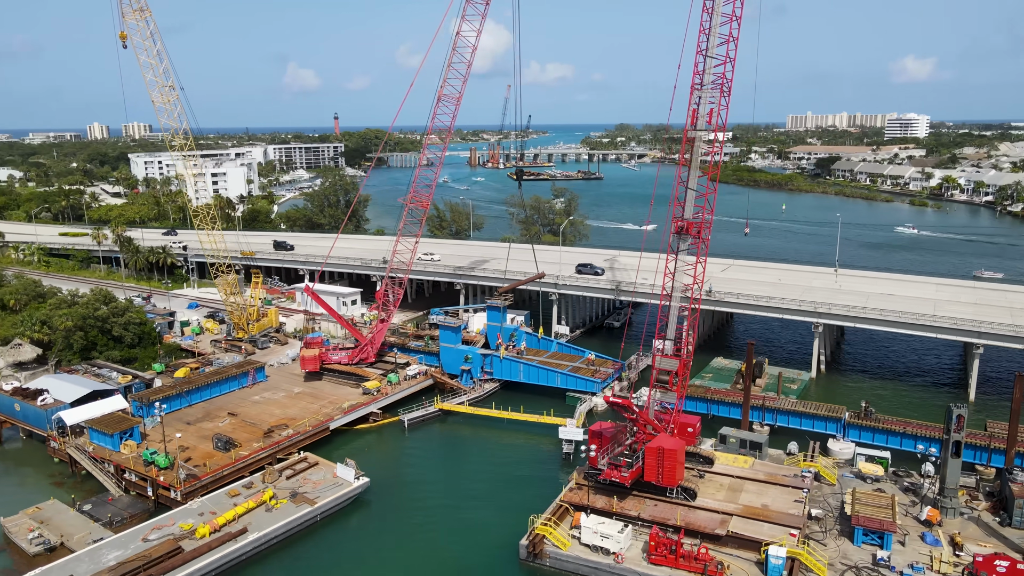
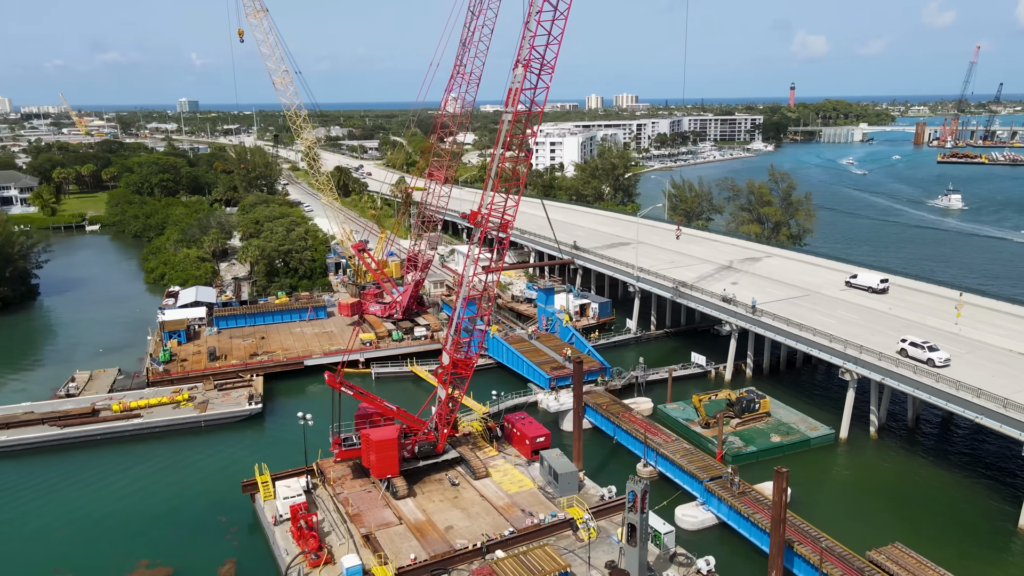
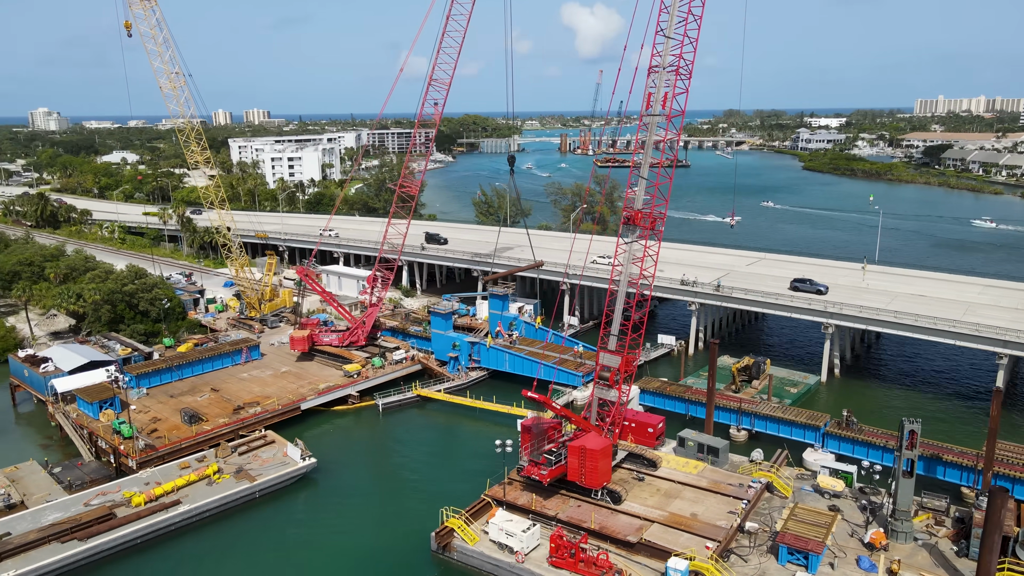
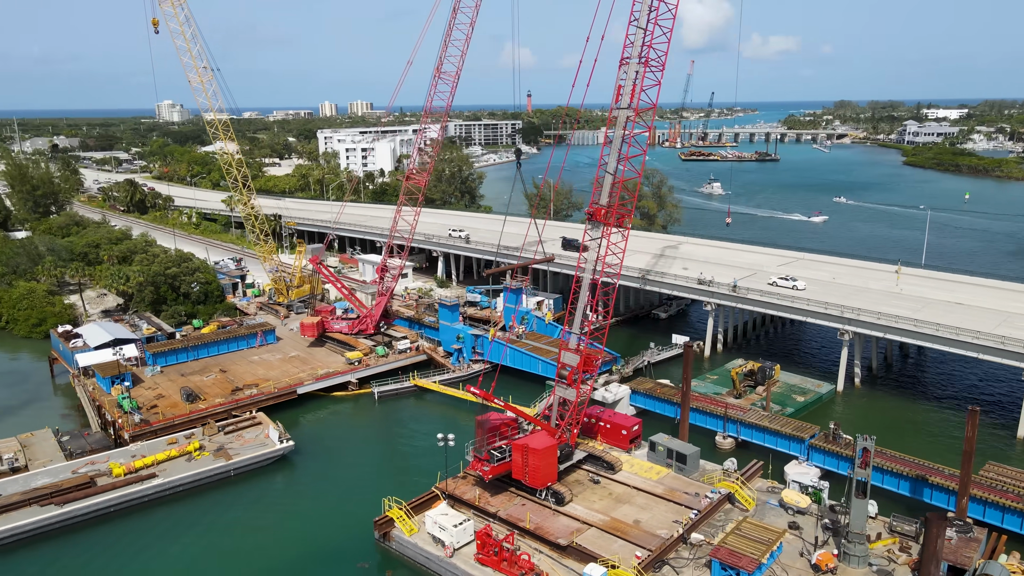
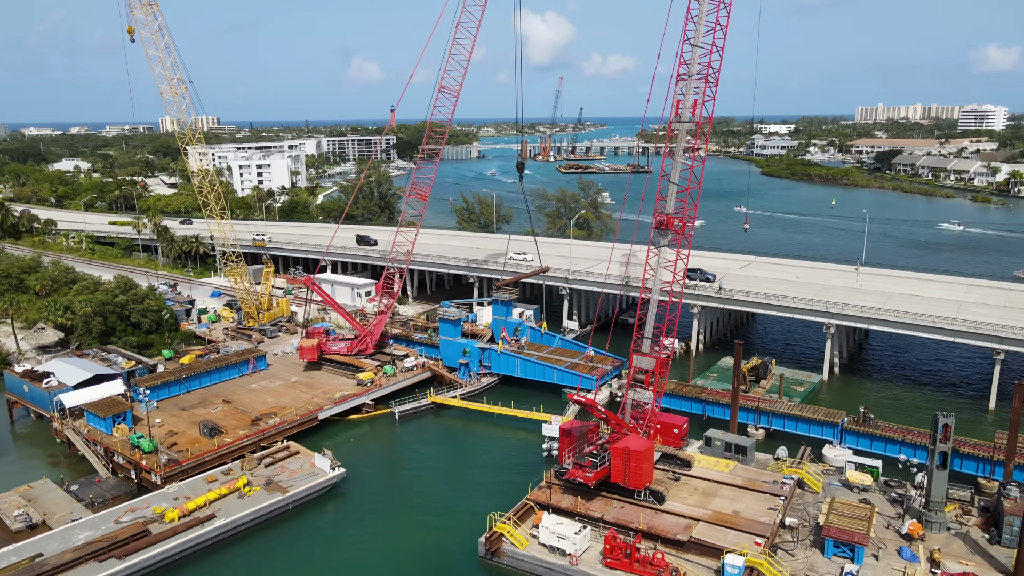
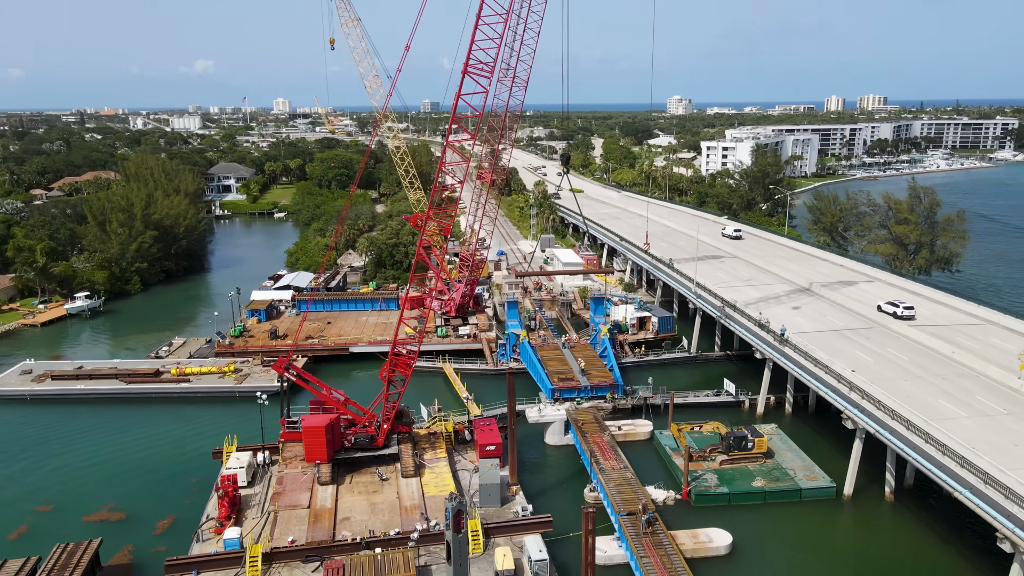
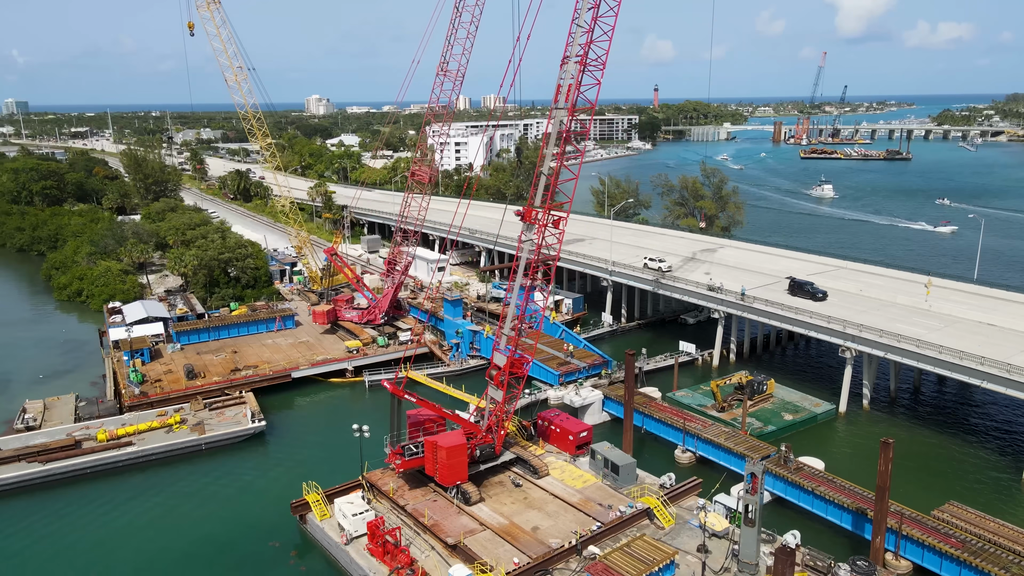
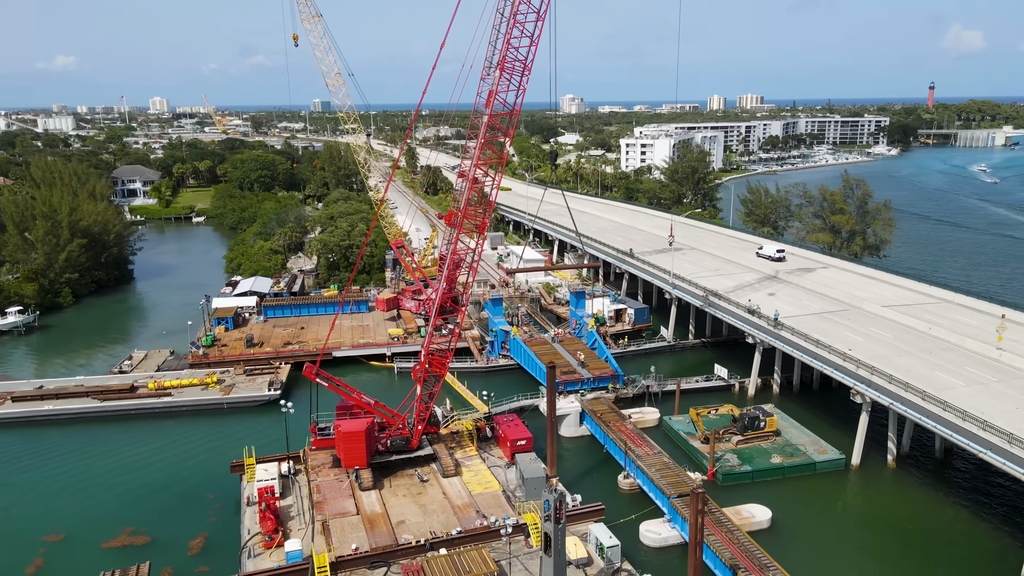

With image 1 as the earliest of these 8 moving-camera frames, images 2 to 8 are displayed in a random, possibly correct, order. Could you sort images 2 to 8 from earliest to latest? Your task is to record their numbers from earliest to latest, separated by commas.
5, 3, 4, 7, 2, 8, 6
